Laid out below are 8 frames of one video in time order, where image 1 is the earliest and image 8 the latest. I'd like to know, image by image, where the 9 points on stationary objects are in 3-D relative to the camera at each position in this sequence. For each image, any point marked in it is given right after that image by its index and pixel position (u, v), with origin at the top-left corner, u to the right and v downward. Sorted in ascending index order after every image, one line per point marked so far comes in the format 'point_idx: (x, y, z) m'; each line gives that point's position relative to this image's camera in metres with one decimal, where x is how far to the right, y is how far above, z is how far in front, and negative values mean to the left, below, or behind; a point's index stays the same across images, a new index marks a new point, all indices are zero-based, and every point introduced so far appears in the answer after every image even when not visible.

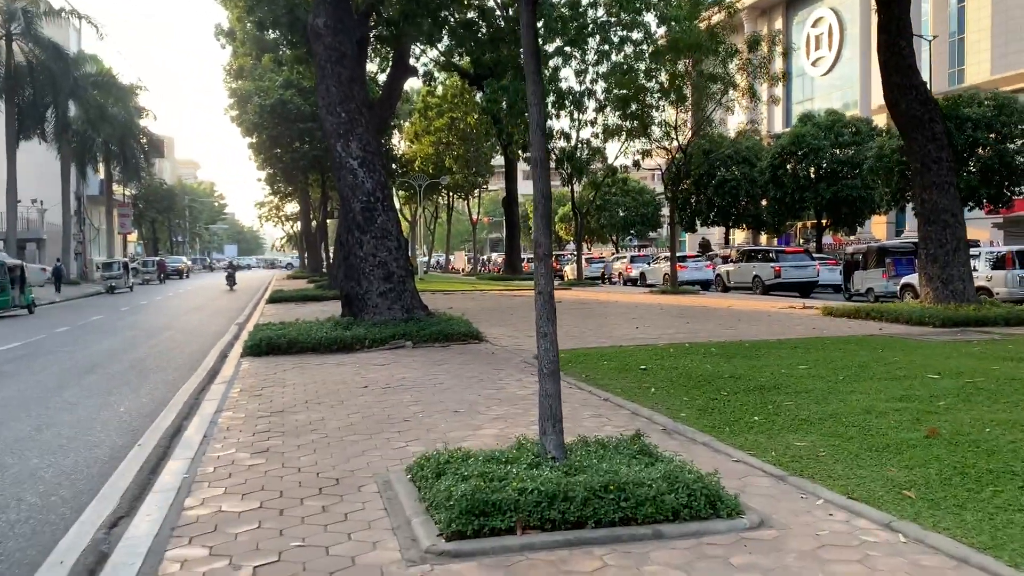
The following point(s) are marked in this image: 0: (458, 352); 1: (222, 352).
0: (-0.7, -0.8, +11.3) m
1: (-4.5, -1.0, +13.6) m
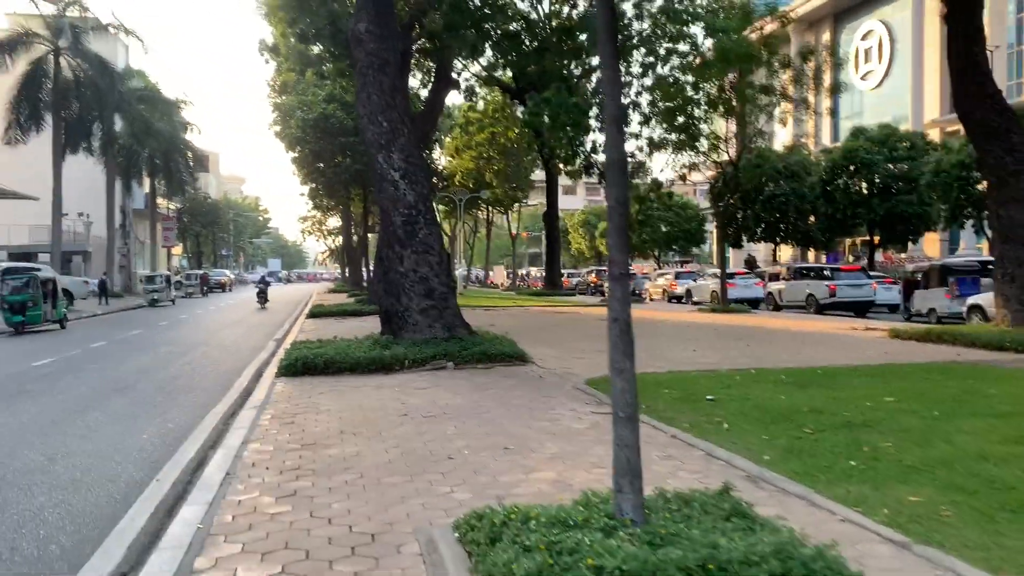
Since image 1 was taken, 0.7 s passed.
0: (-0.1, -1.1, +10.5) m
1: (-3.8, -1.2, +13.0) m
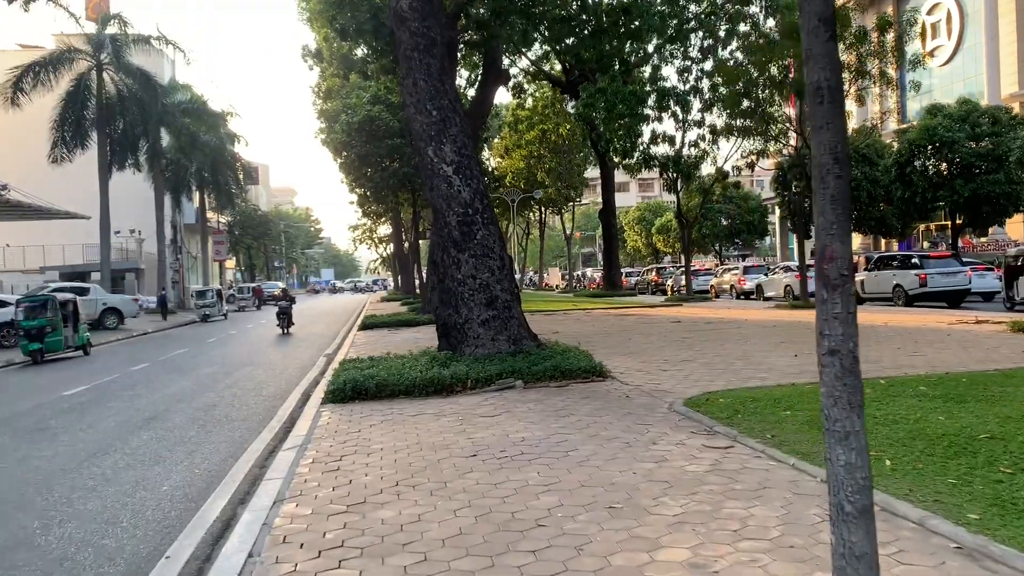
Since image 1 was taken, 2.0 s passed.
0: (+0.7, -1.1, +9.0) m
1: (-2.8, -1.4, +11.7) m
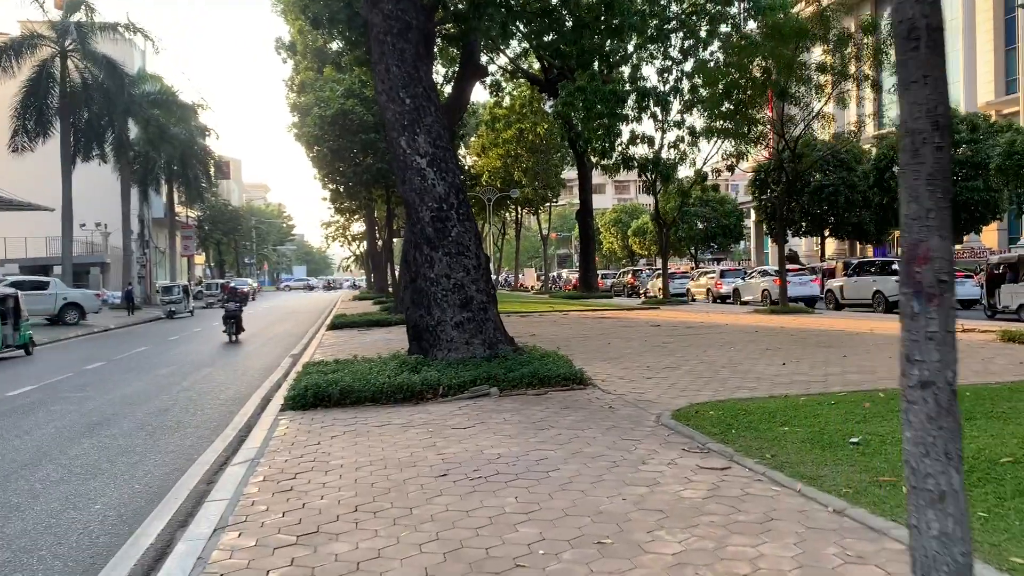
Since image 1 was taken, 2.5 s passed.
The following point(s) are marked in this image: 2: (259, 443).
0: (+0.5, -1.1, +8.4) m
1: (-3.1, -1.4, +11.0) m
2: (-2.2, -1.4, +7.7) m
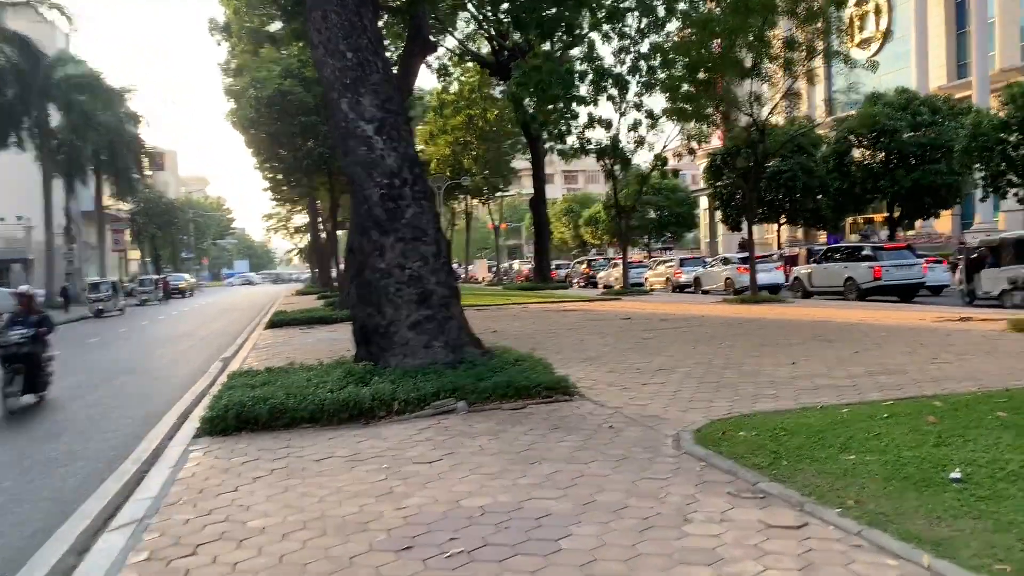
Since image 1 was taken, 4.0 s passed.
0: (+0.3, -1.1, +6.7) m
1: (-3.5, -1.4, +9.1) m
2: (-2.3, -1.3, +5.8) m
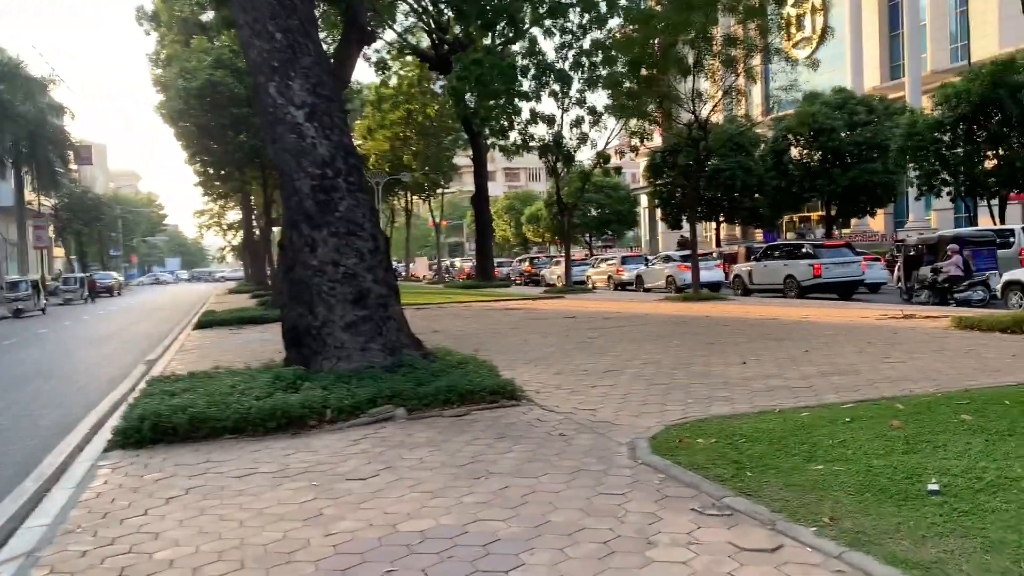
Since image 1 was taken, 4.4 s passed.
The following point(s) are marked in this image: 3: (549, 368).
0: (-0.1, -1.0, +6.2) m
1: (-4.0, -1.3, +8.4) m
2: (-2.7, -1.3, +5.2) m
3: (+0.4, -0.9, +9.6) m
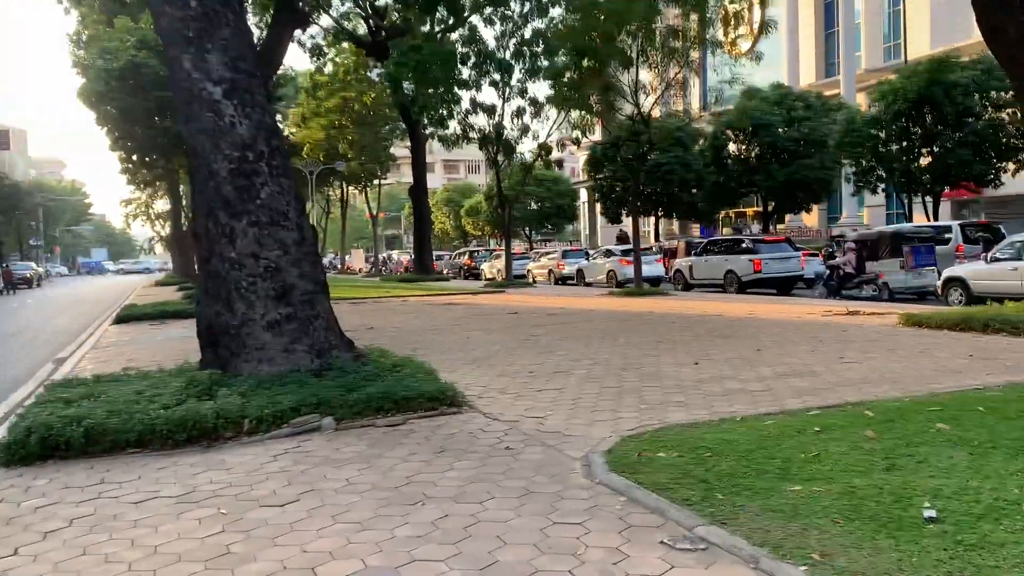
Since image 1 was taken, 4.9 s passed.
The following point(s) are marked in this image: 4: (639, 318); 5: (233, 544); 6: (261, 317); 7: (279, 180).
0: (-0.5, -1.0, +5.6) m
1: (-4.5, -1.3, +7.5) m
2: (-3.0, -1.3, +4.4) m
3: (-0.2, -0.8, +9.0) m
4: (+2.2, -0.5, +14.7) m
5: (-1.3, -1.2, +4.0) m
6: (-2.1, -0.2, +7.4) m
7: (-2.0, +0.9, +7.6) m
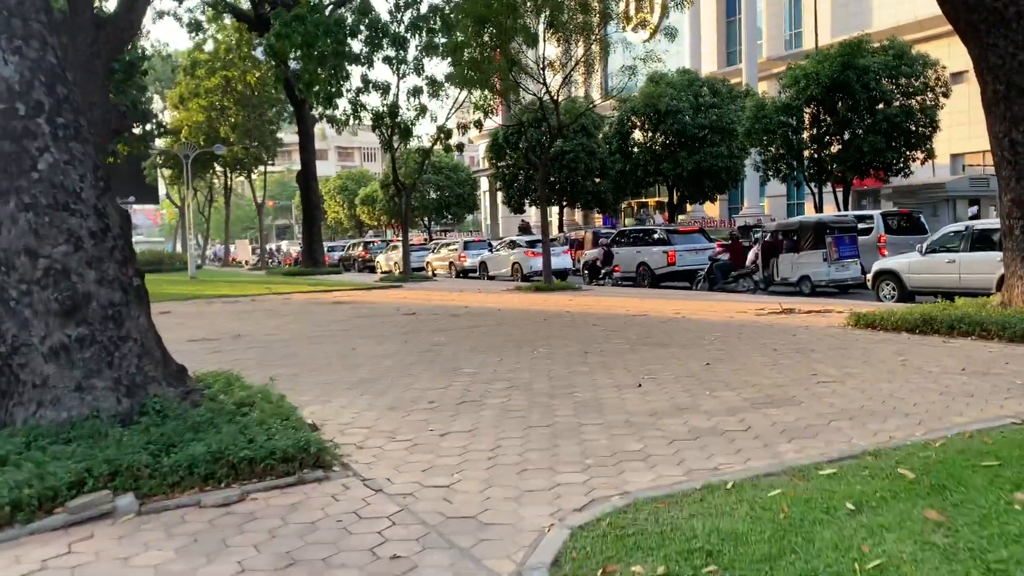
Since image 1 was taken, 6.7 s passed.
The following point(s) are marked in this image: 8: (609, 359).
0: (-0.9, -1.1, +3.5) m
1: (-5.2, -1.4, +4.9) m
2: (-3.3, -1.4, +2.0) m
3: (-1.1, -0.9, +6.9) m
4: (+0.7, -0.5, +12.9) m
5: (-1.5, -1.2, +1.9) m
6: (-2.8, -0.3, +5.2) m
7: (-2.7, +0.9, +5.4) m
8: (+1.0, -0.7, +8.5) m
